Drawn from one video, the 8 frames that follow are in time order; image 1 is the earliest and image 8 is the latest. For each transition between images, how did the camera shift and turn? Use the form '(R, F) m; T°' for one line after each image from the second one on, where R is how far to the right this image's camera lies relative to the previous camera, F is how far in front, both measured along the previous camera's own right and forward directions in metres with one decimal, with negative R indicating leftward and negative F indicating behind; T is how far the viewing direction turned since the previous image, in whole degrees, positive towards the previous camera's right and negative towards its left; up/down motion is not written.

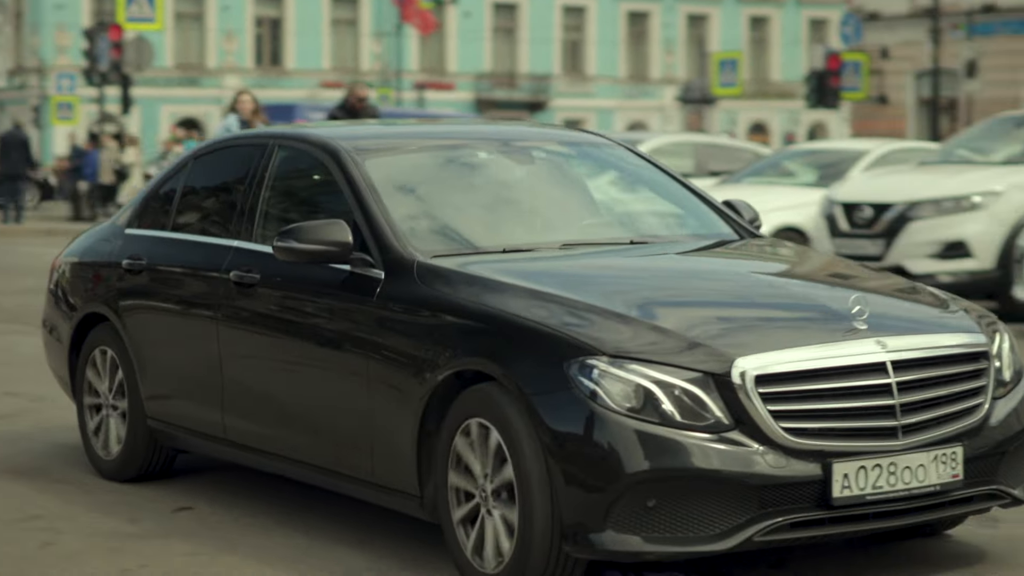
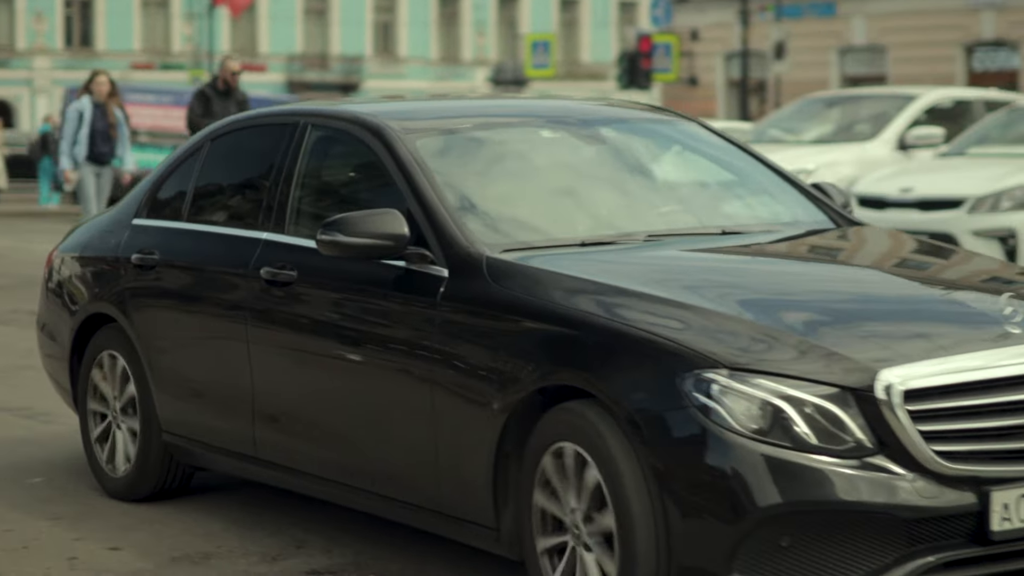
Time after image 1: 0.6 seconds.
(-0.3, +0.8) m; +1°
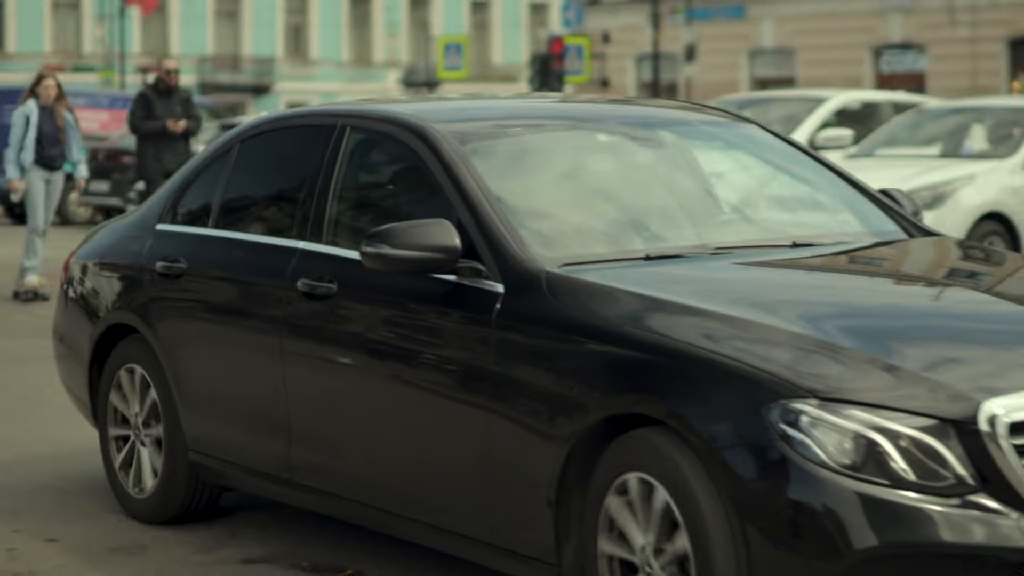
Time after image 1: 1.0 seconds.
(-0.4, +0.3) m; +3°
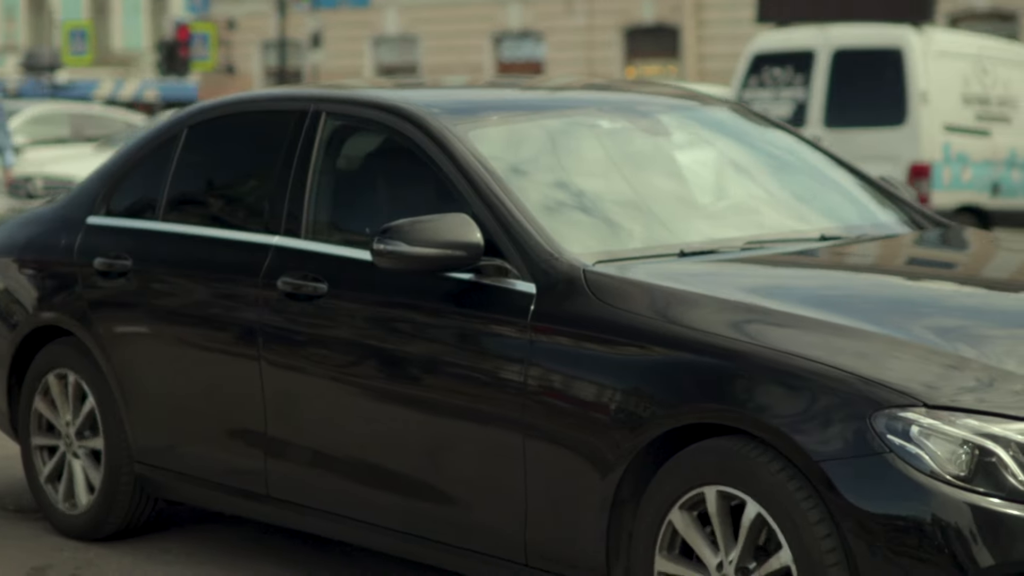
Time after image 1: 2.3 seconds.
(-0.9, +0.4) m; +11°
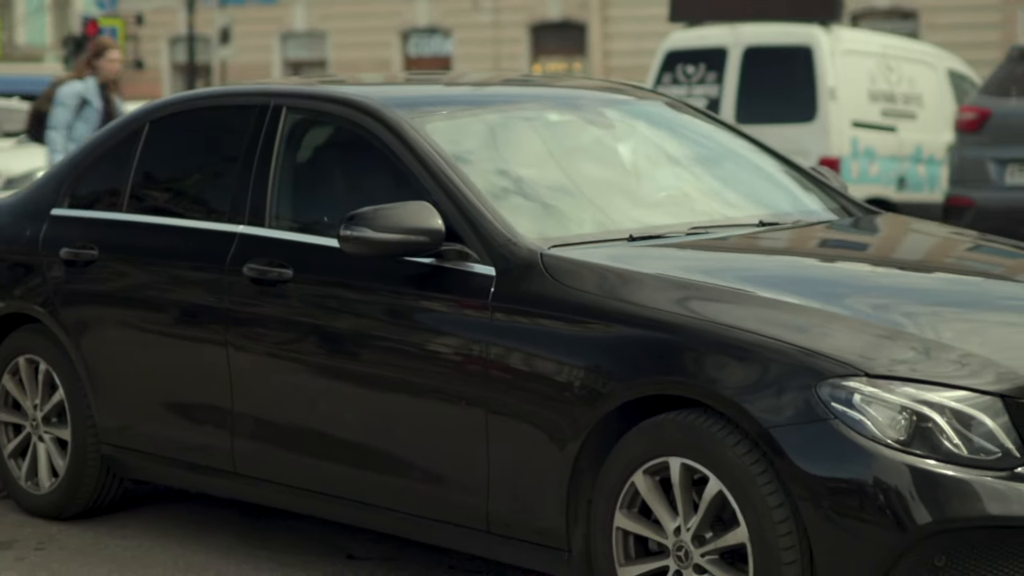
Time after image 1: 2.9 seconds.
(-0.1, -0.3) m; +2°
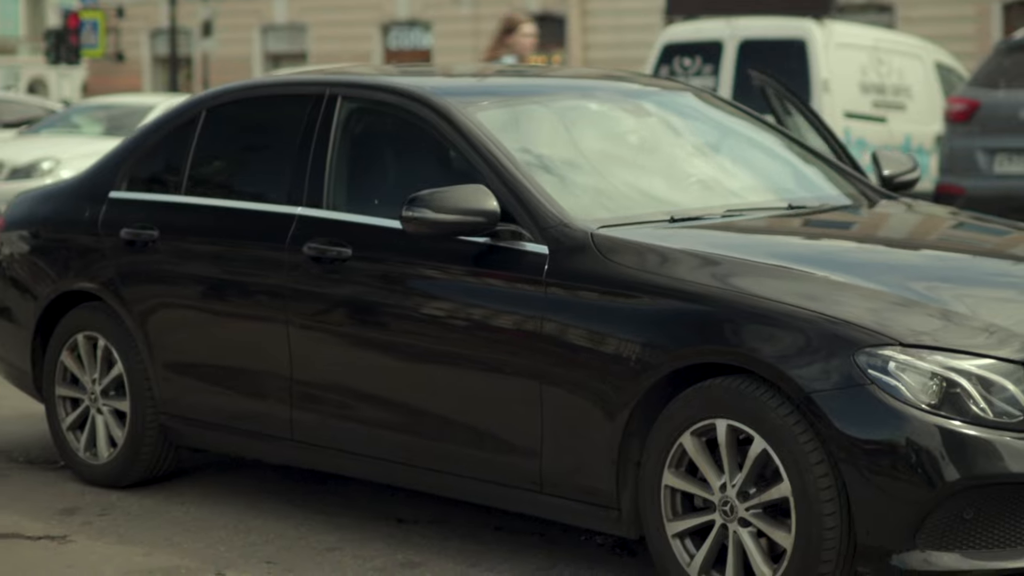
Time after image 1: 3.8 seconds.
(-0.2, -0.3) m; +1°
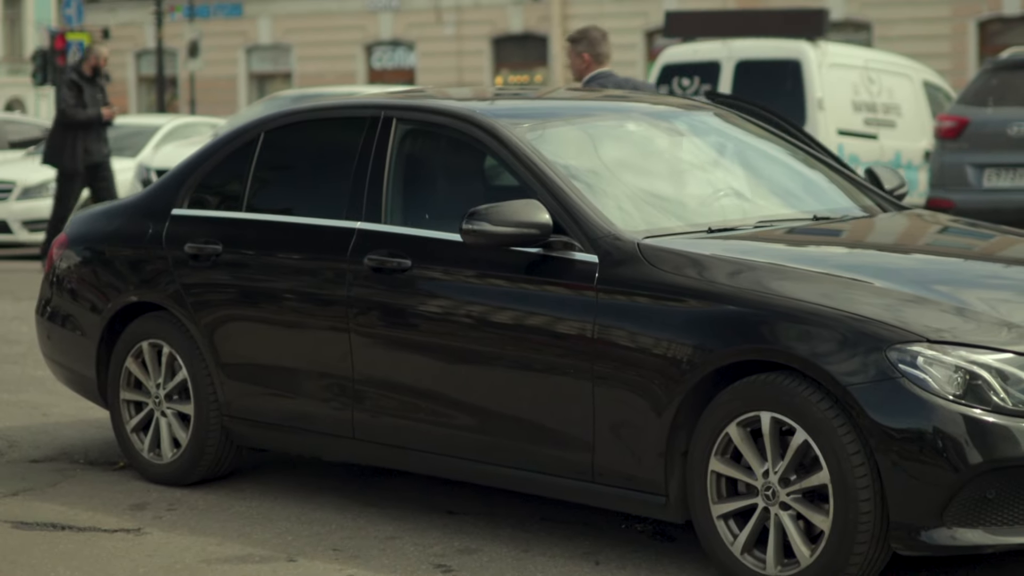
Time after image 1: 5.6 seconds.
(-0.2, -0.4) m; +1°
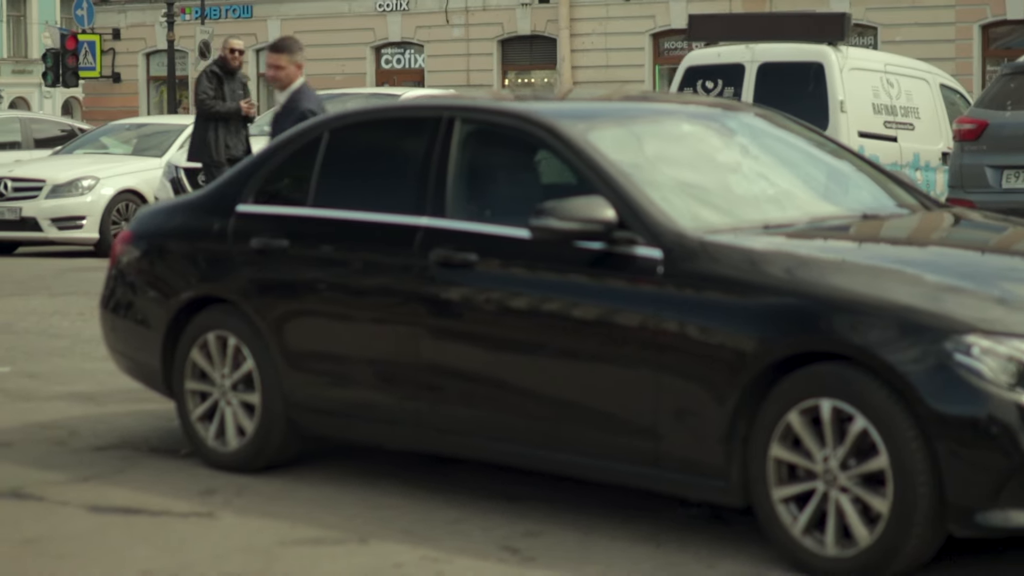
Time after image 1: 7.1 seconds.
(-0.2, -0.3) m; 0°
